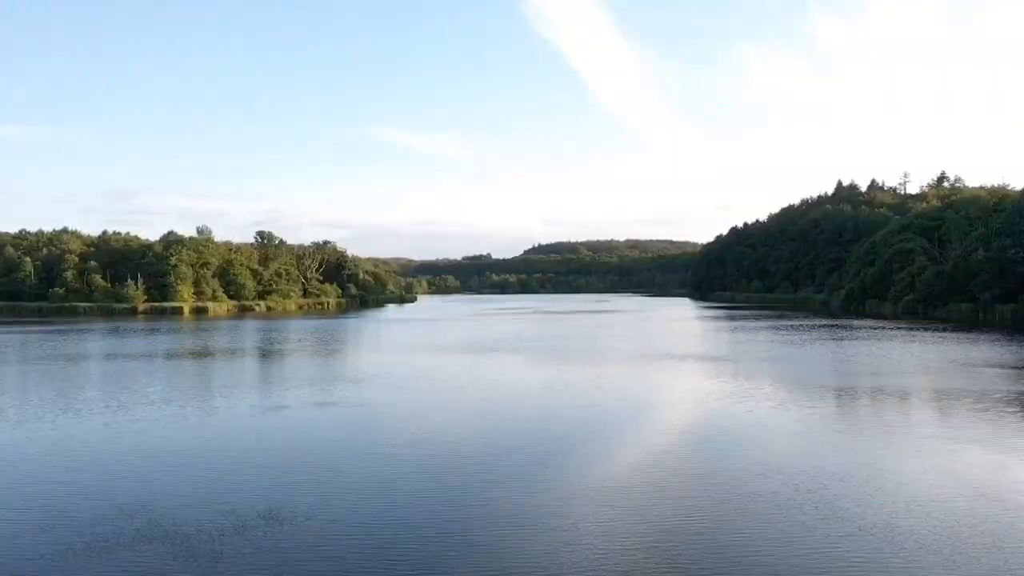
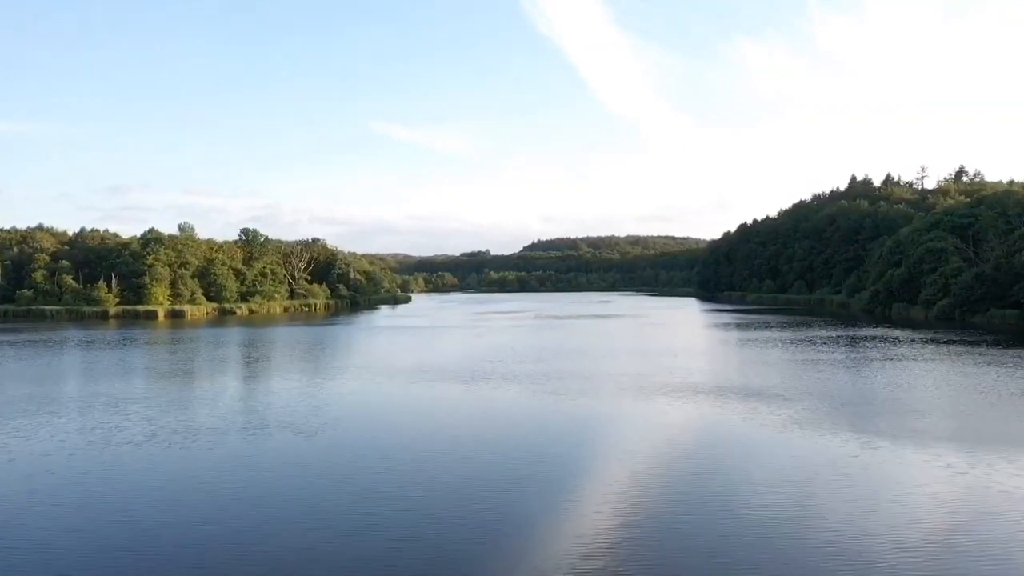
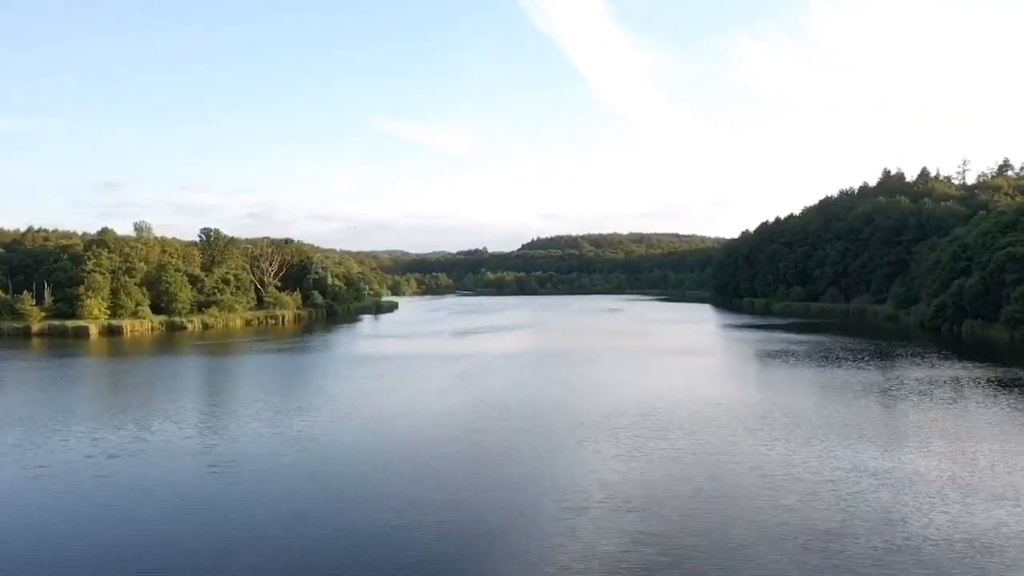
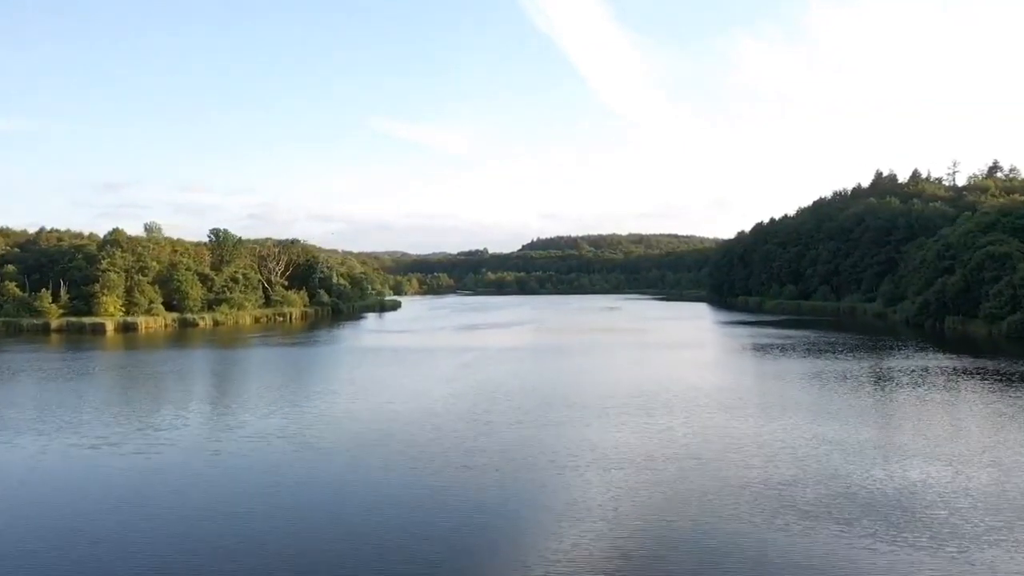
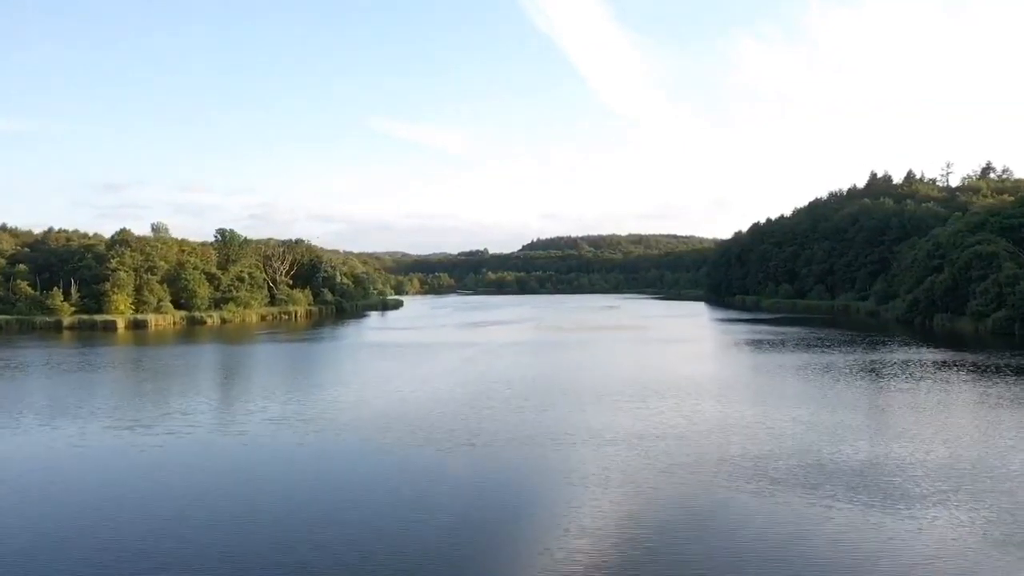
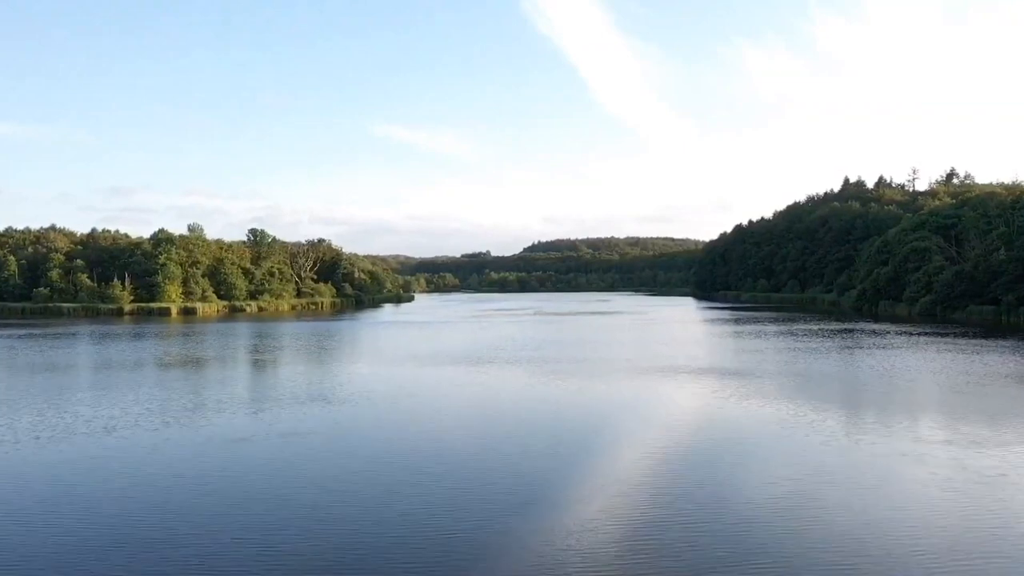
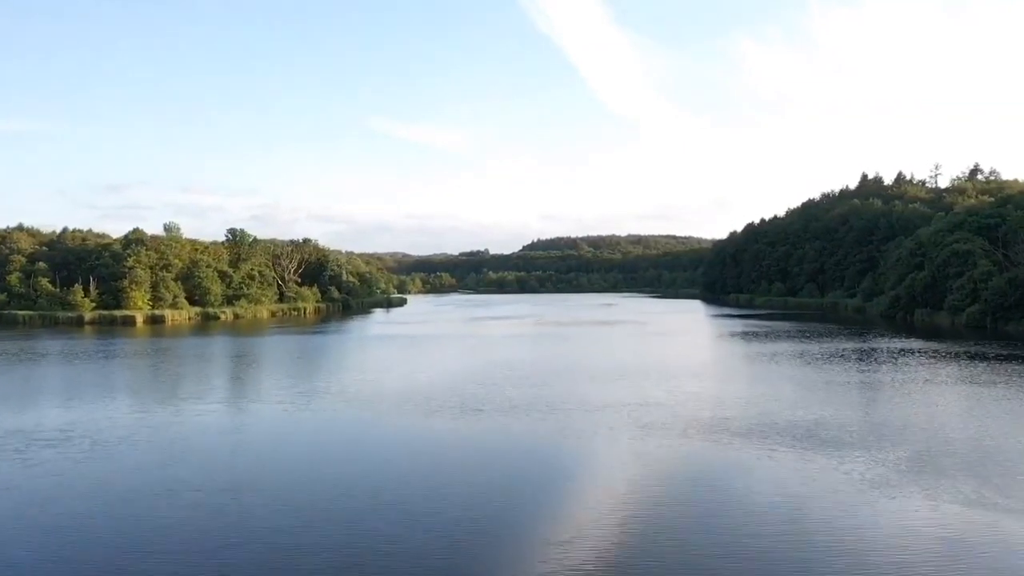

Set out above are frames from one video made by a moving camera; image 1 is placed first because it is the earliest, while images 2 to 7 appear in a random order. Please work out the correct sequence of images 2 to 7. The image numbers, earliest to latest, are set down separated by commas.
6, 2, 7, 5, 4, 3
